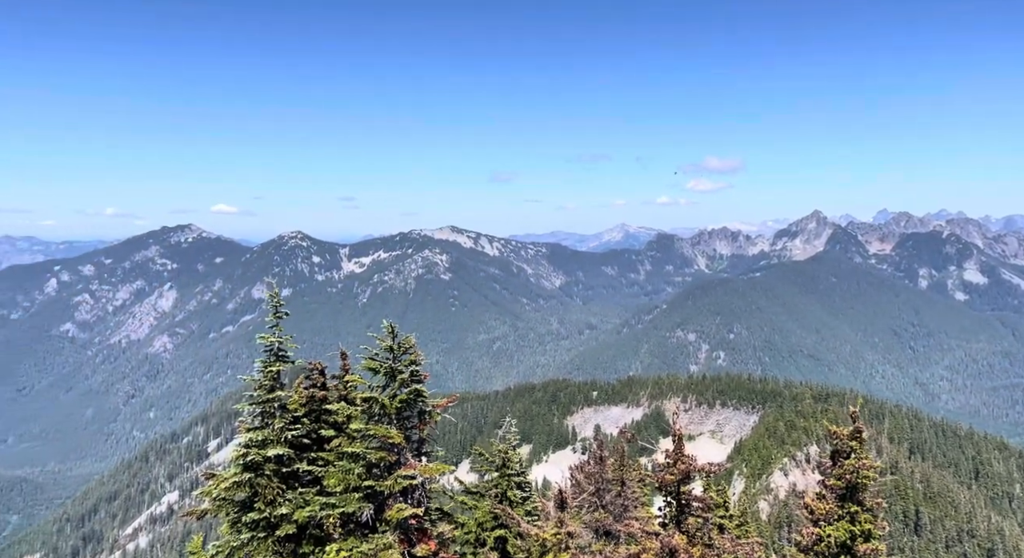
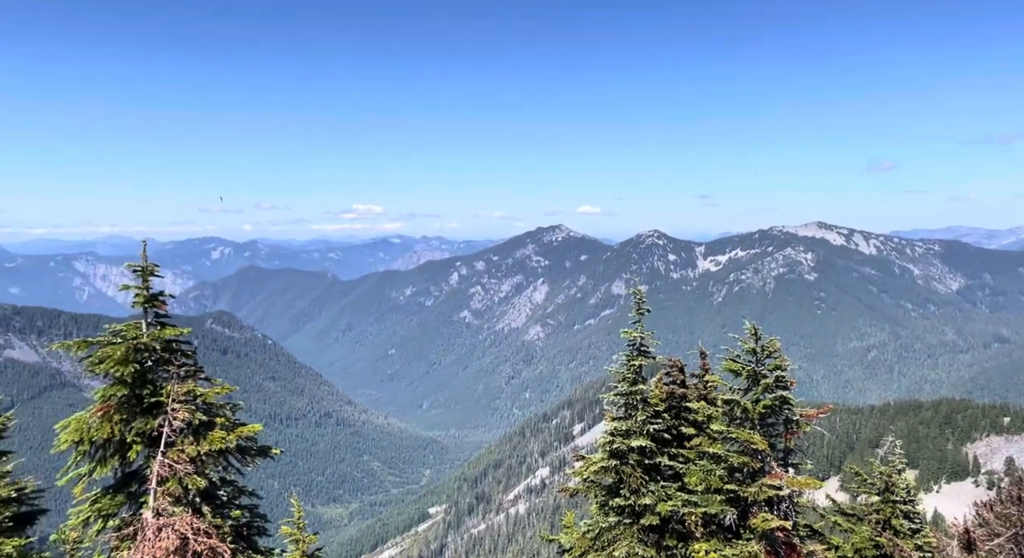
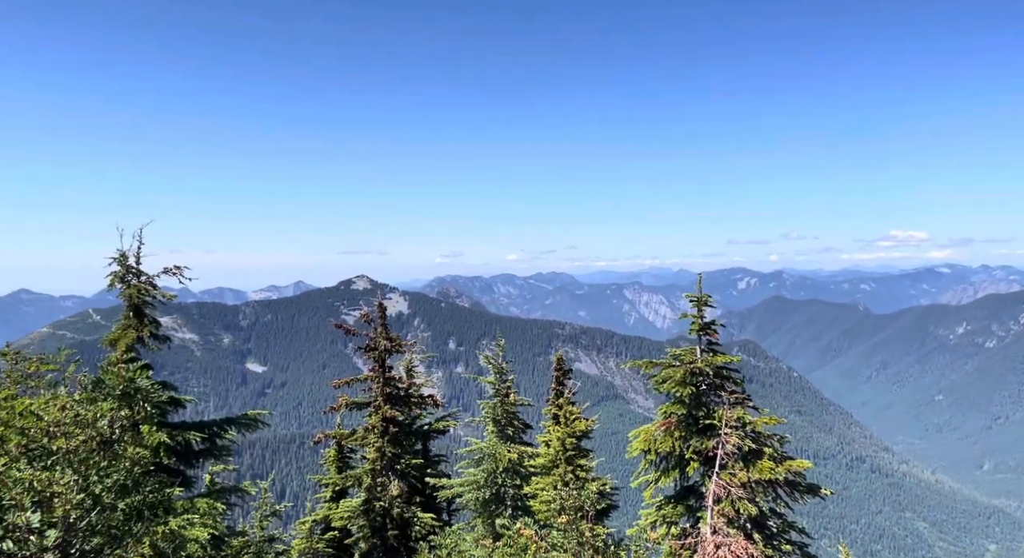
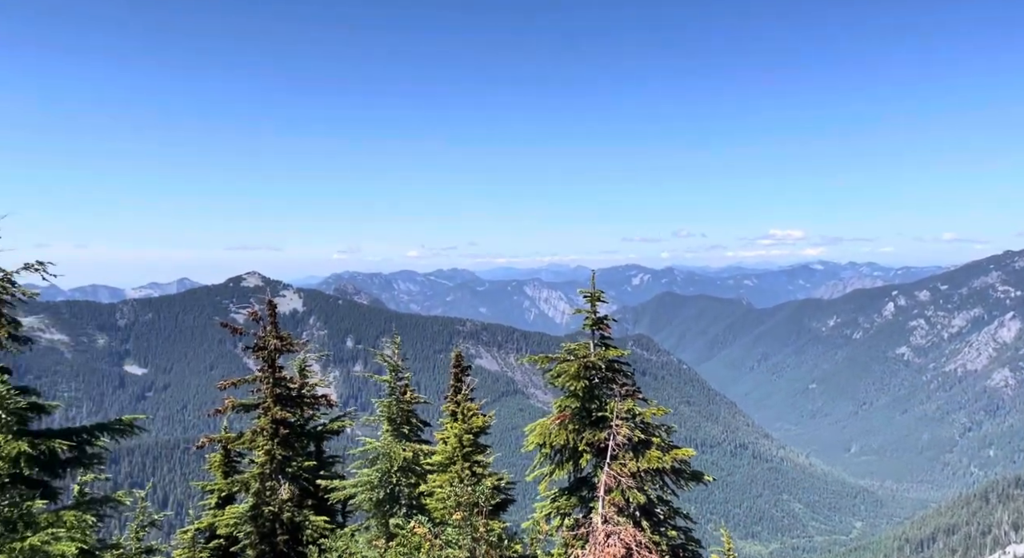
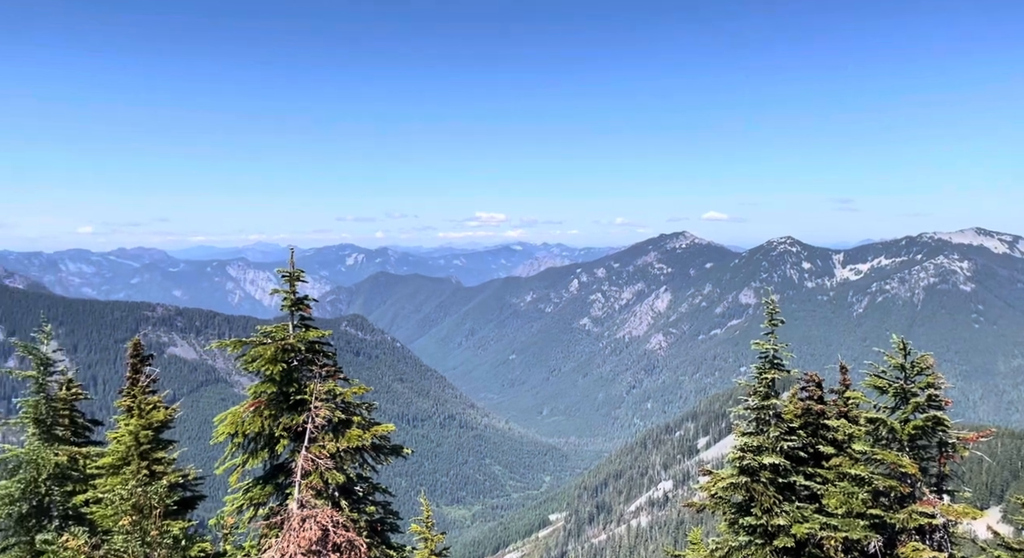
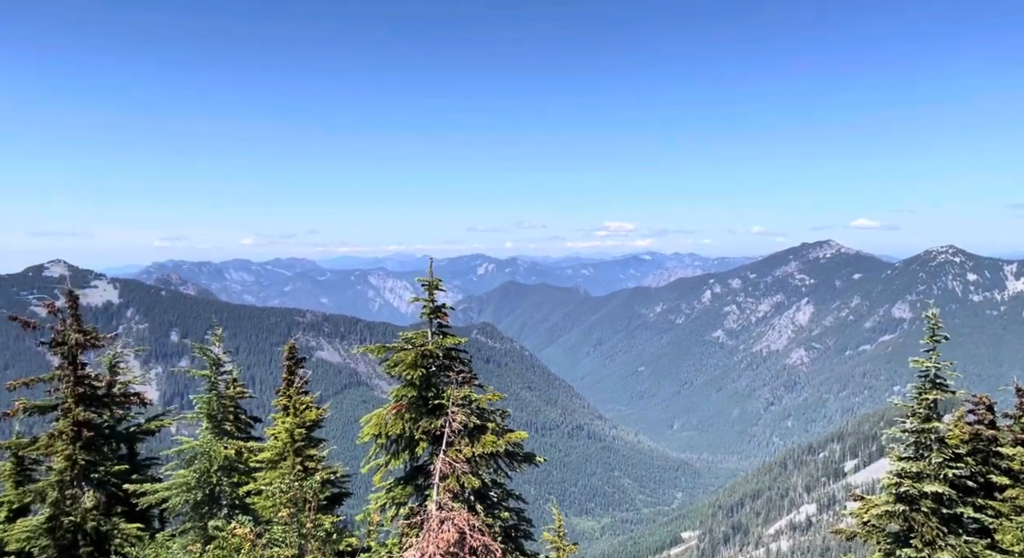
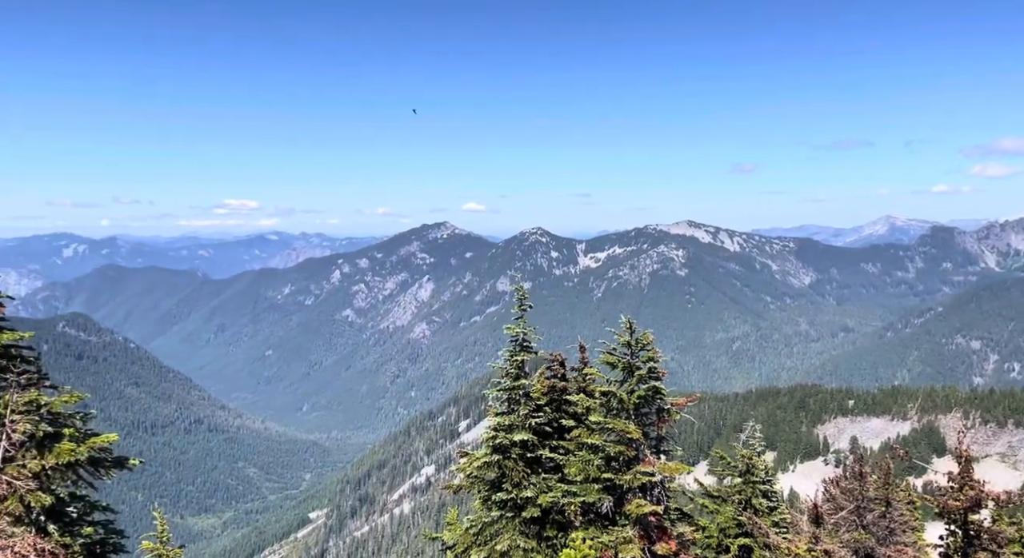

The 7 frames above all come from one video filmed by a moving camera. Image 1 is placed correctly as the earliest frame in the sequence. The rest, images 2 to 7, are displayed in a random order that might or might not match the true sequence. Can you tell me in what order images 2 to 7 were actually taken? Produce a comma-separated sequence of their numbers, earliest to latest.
7, 2, 5, 6, 4, 3
